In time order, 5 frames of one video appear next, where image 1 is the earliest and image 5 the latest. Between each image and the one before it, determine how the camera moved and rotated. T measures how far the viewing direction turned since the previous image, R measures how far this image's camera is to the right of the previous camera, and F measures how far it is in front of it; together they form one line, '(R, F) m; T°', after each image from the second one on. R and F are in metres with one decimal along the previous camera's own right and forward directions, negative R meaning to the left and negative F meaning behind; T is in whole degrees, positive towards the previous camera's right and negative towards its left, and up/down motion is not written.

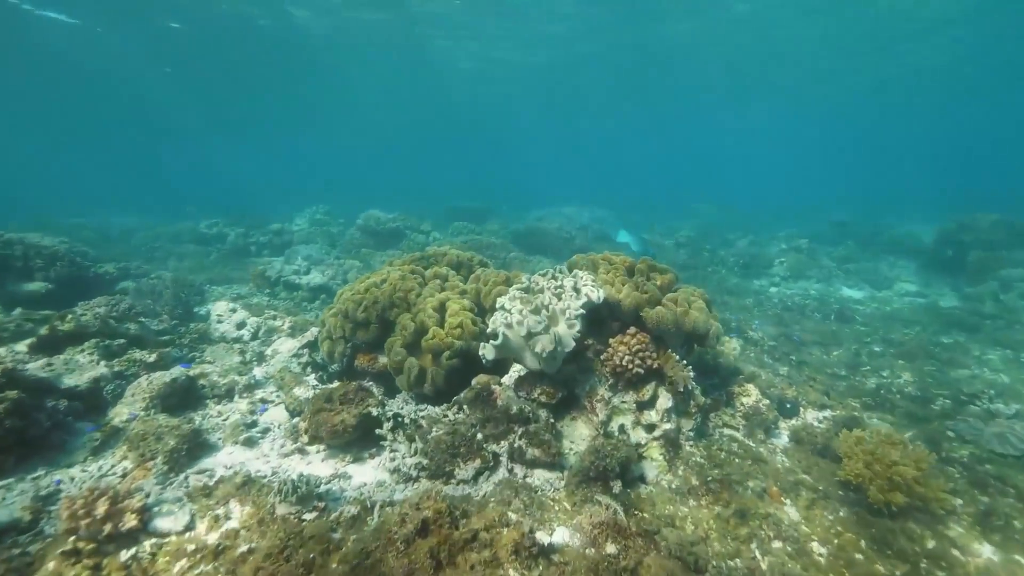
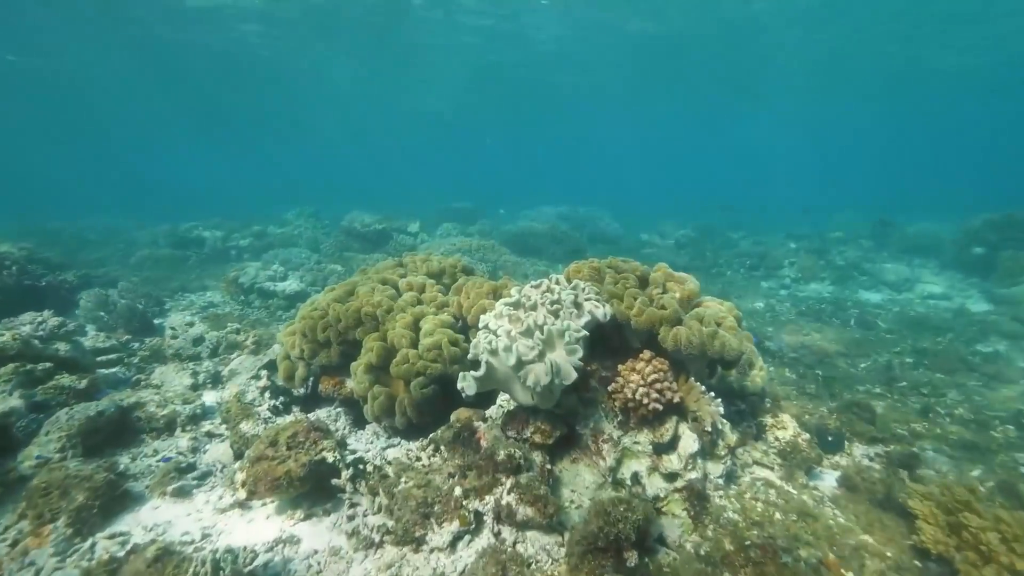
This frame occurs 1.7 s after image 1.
(+0.1, +1.1) m; 0°
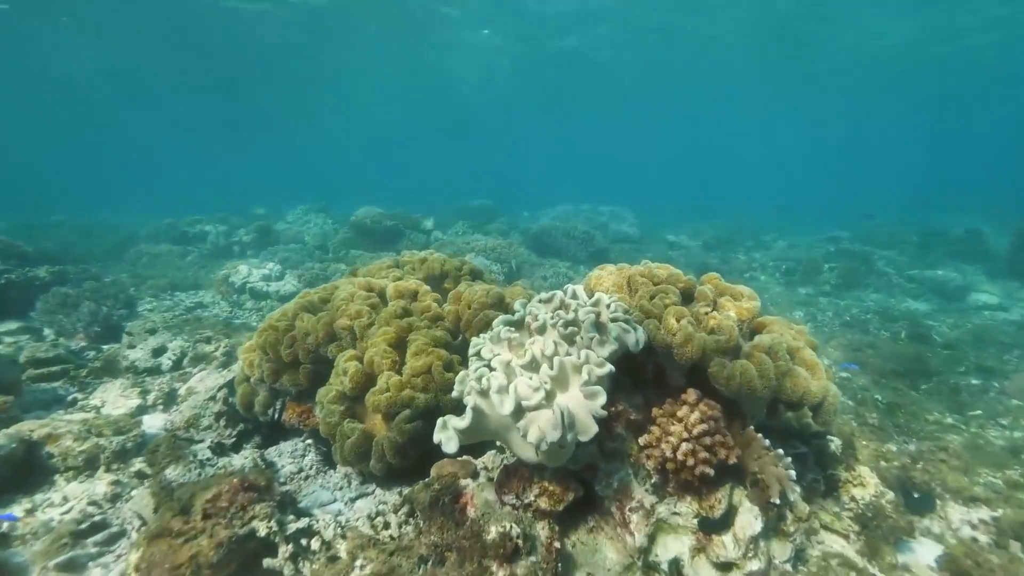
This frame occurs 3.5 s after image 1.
(+0.1, +1.2) m; -2°
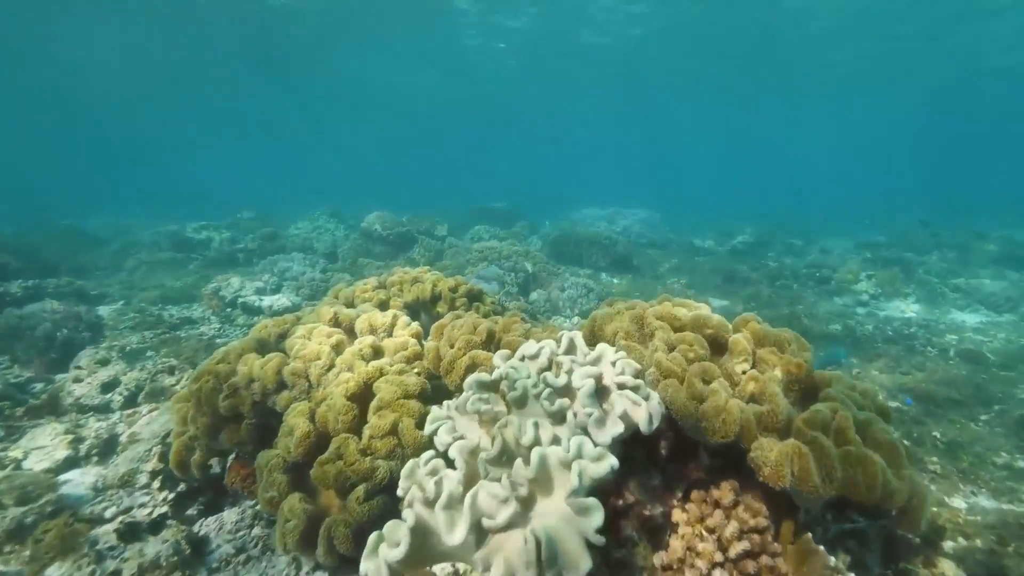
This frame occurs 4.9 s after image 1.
(+0.2, +1.0) m; -2°
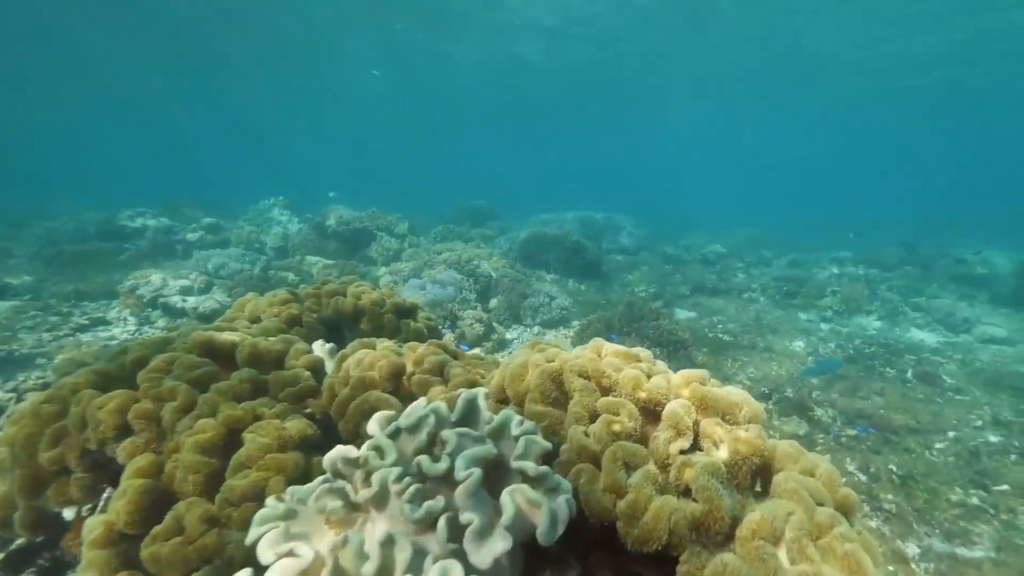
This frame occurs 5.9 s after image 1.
(+0.4, +0.7) m; +3°
